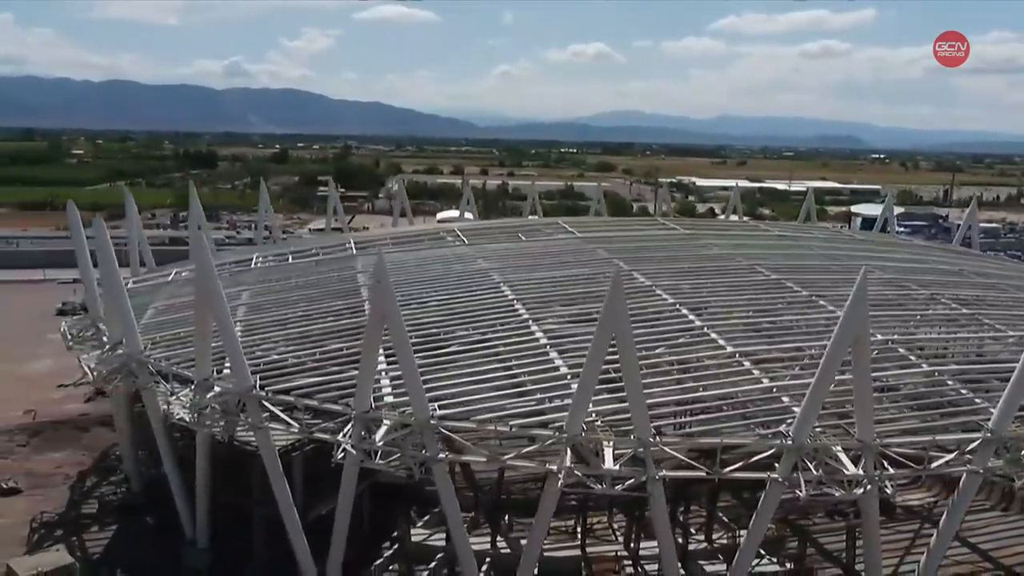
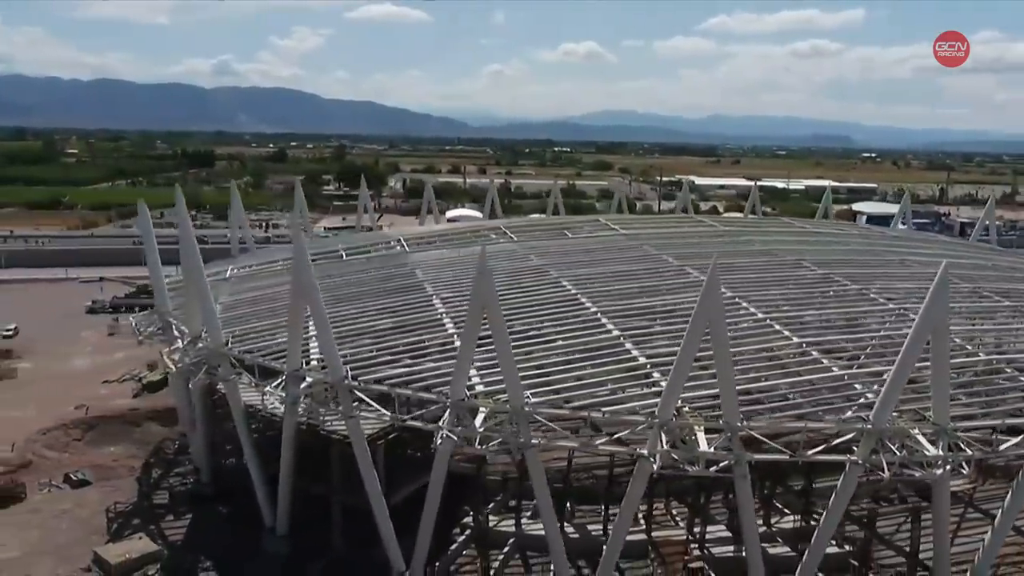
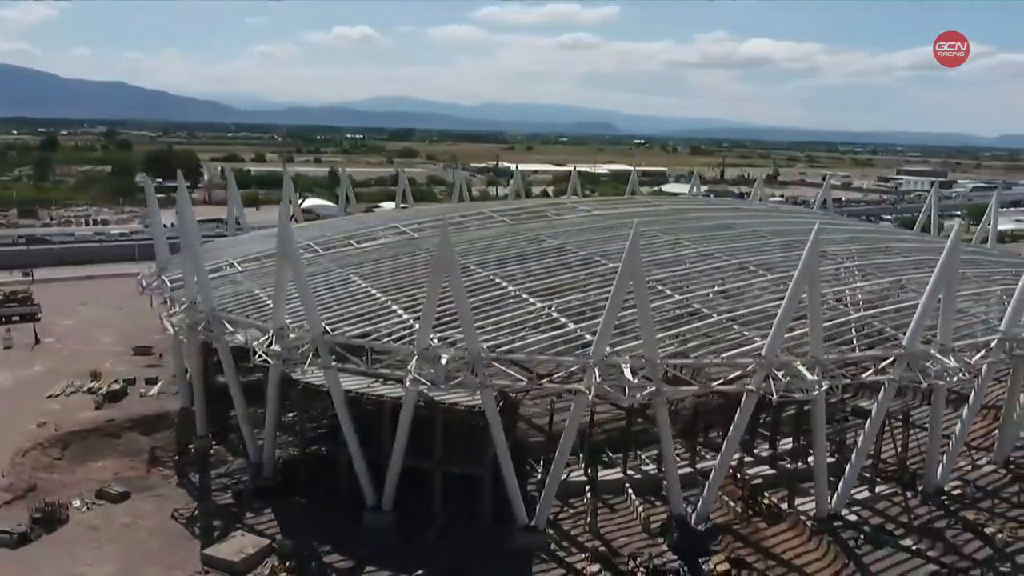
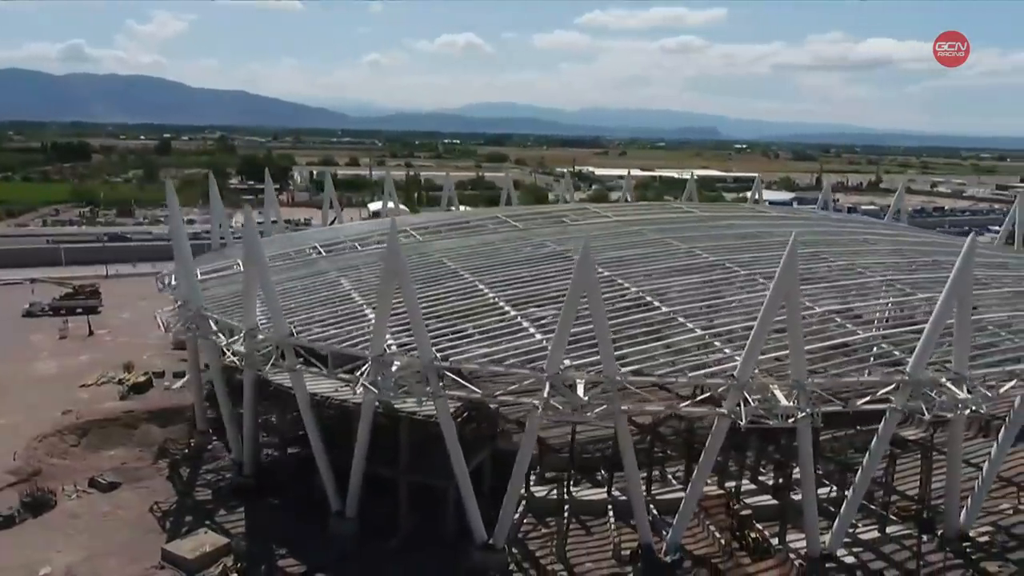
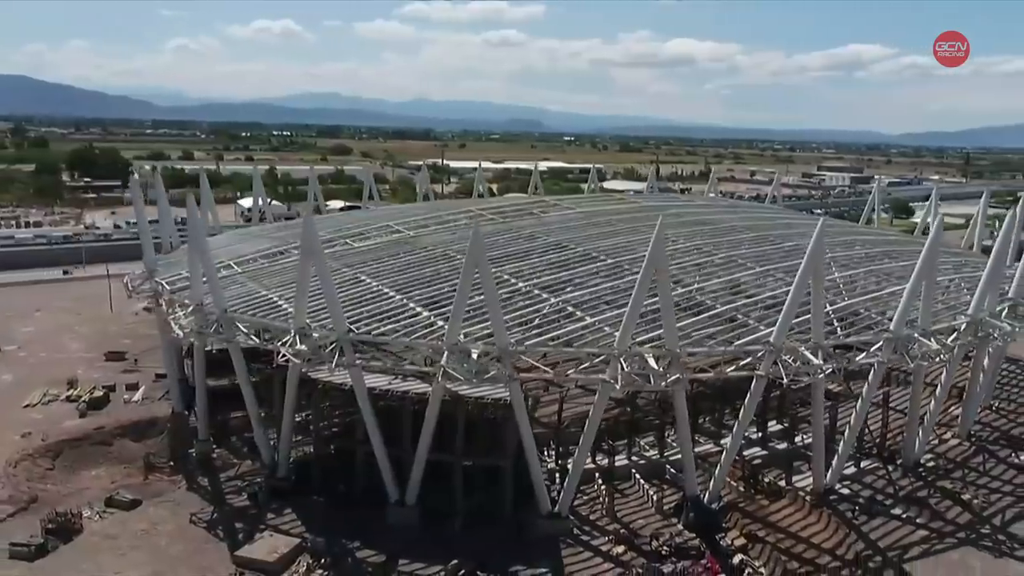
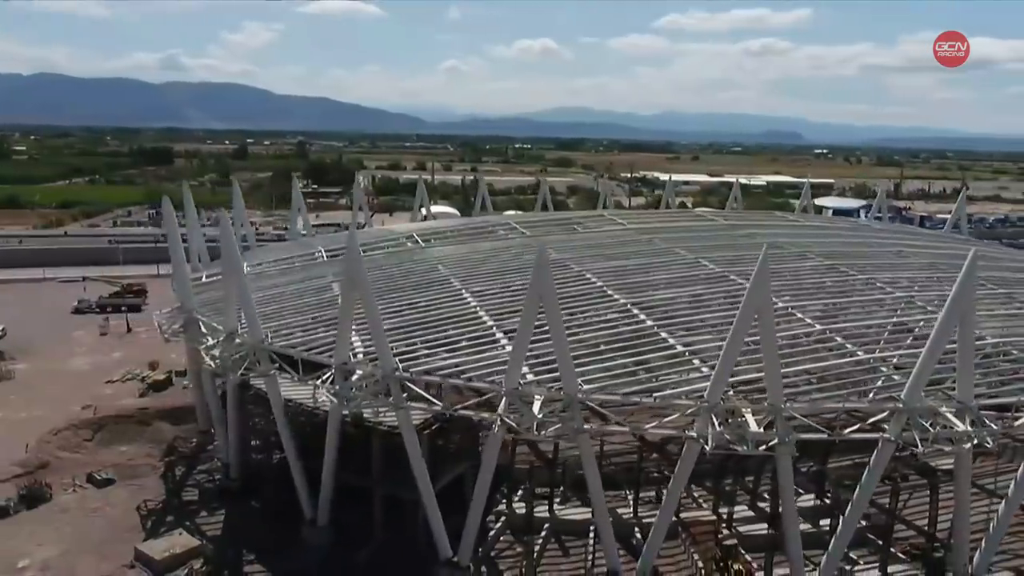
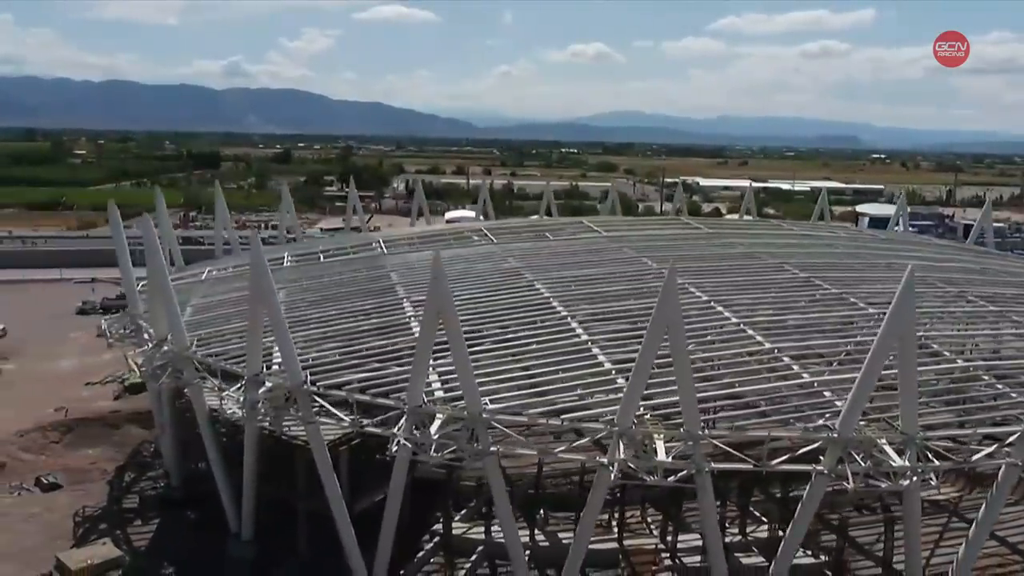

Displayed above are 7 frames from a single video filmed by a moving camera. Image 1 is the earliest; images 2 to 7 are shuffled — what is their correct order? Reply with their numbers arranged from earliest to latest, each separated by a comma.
7, 2, 6, 4, 3, 5
